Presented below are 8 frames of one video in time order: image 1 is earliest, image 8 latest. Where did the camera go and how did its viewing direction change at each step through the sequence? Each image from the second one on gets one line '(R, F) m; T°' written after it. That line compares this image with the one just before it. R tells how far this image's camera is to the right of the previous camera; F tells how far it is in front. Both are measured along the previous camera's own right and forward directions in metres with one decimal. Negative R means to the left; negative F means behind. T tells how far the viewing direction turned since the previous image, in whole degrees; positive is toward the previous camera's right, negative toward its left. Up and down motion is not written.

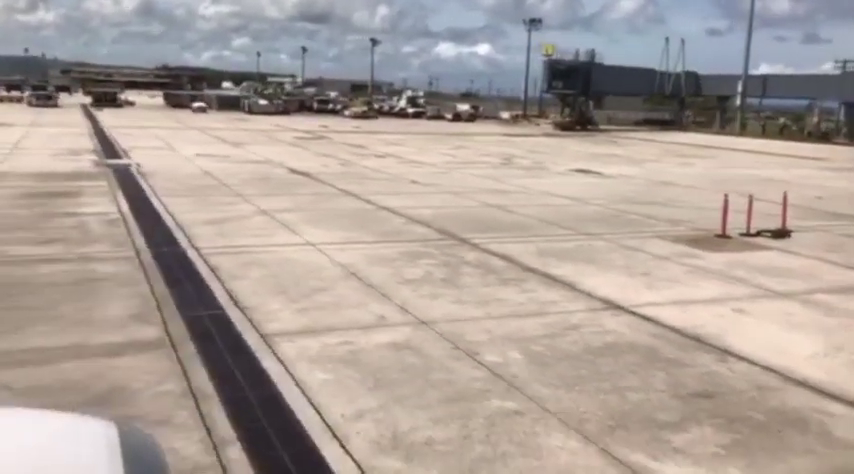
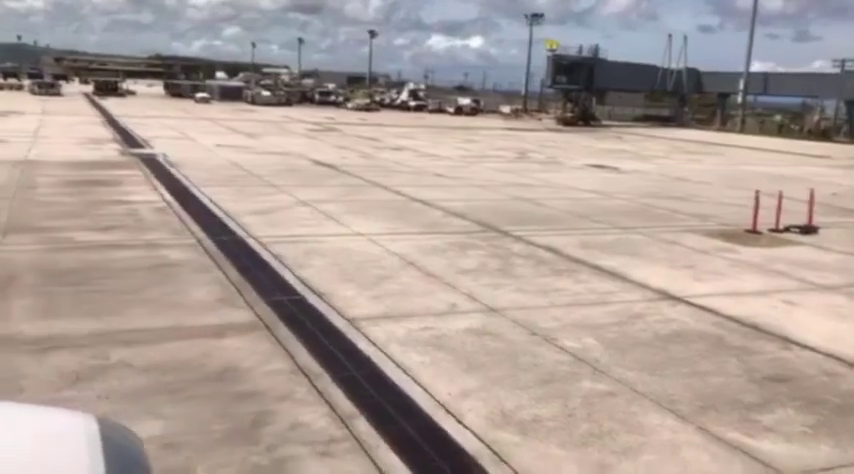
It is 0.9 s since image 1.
(-1.0, -0.4) m; +1°
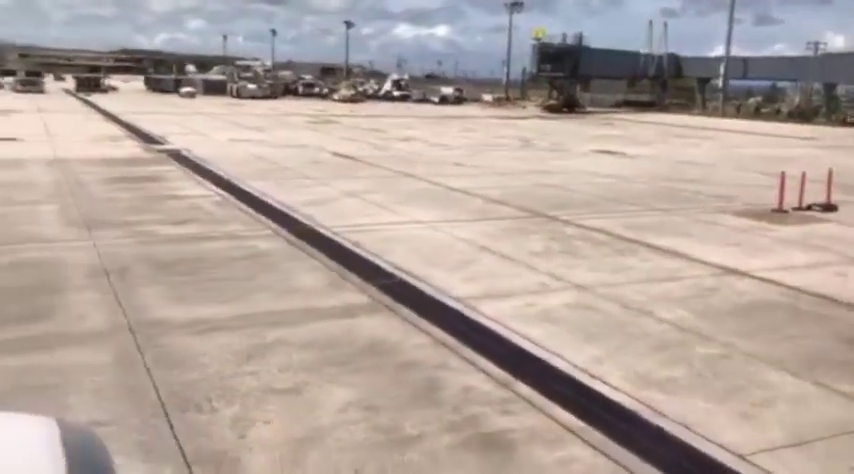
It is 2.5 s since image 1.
(-1.6, -0.7) m; +2°
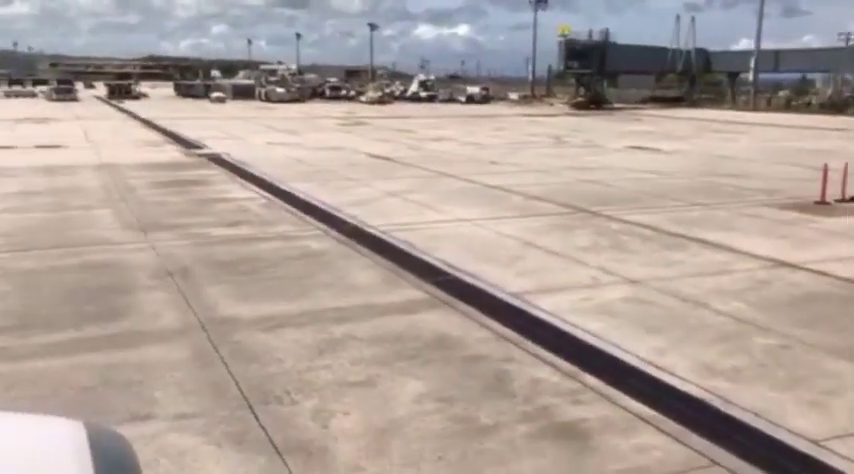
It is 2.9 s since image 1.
(-0.4, -0.2) m; -2°
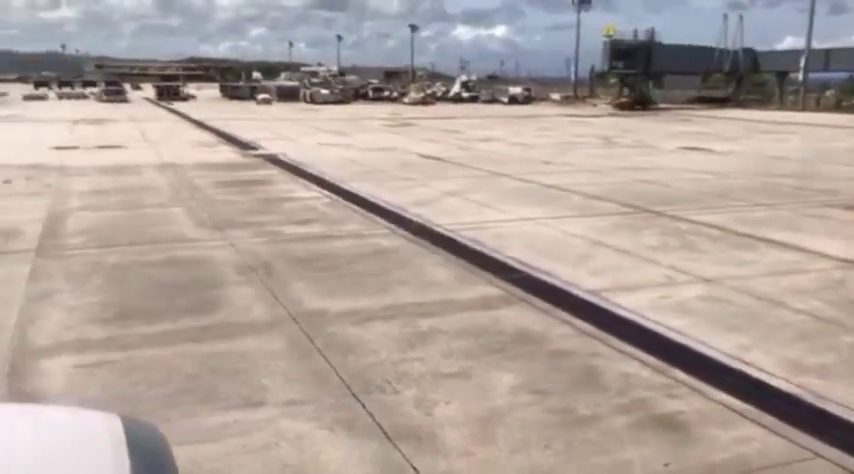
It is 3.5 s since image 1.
(-0.5, -0.2) m; -3°
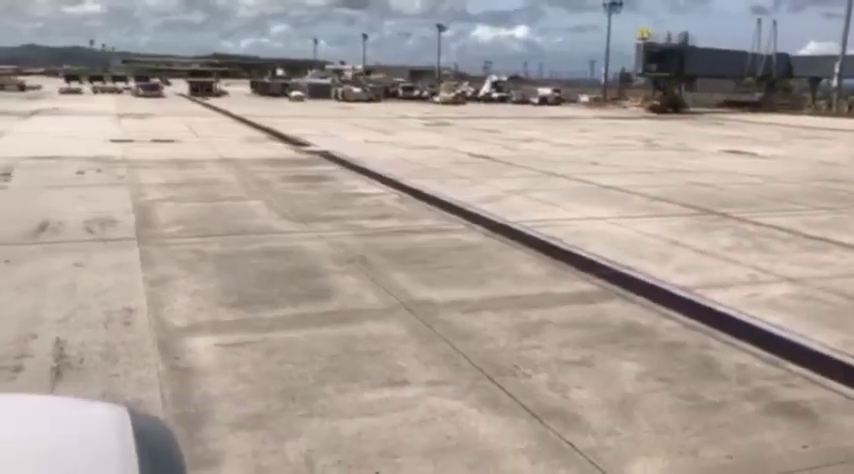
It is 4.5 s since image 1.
(-1.1, -0.4) m; -1°
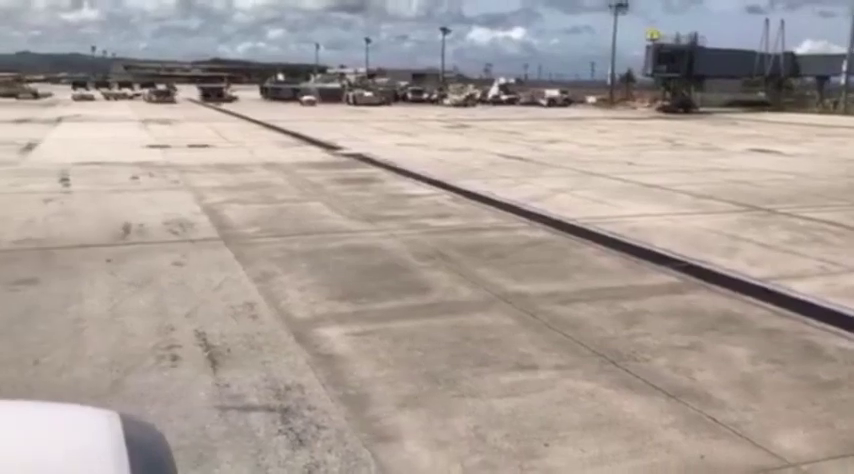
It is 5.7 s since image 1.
(-1.2, -0.5) m; 0°
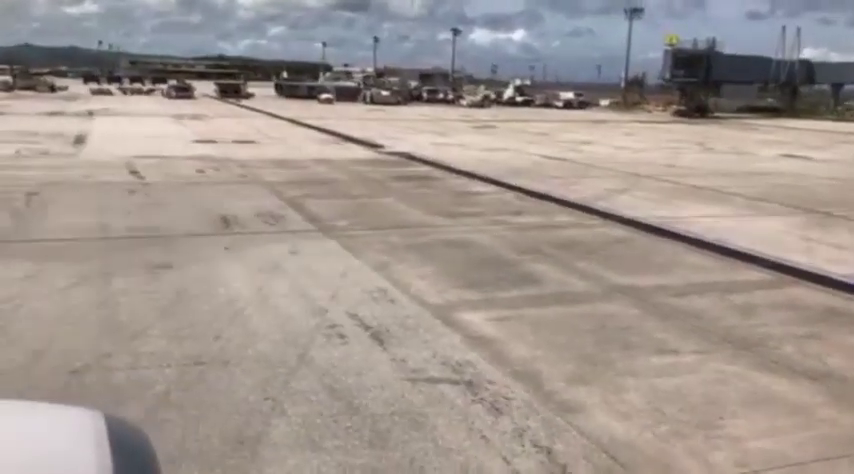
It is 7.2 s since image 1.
(-1.6, -0.6) m; 0°
